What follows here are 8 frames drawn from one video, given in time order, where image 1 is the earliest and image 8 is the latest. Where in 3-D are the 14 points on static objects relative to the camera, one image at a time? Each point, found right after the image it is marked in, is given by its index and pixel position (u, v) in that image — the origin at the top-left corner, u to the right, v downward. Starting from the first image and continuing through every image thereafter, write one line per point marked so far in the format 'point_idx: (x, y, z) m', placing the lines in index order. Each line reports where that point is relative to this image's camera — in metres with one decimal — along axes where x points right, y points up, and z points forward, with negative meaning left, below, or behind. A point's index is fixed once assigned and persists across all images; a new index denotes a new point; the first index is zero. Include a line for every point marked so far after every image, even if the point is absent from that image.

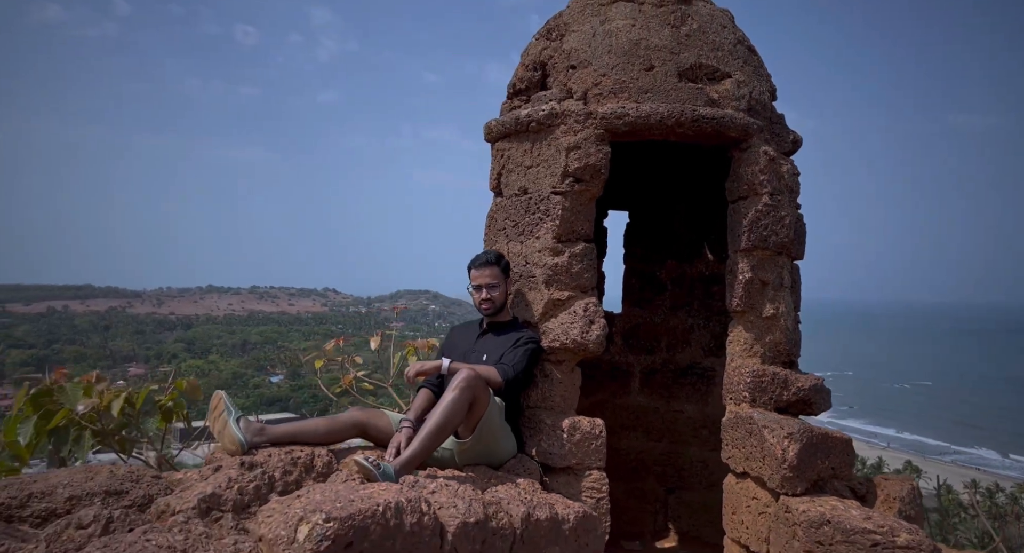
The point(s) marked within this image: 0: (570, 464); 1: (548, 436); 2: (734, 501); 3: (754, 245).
0: (+0.3, -0.9, +3.4) m
1: (+0.2, -0.8, +3.5) m
2: (+1.1, -1.1, +3.5) m
3: (+1.3, +0.2, +3.6) m
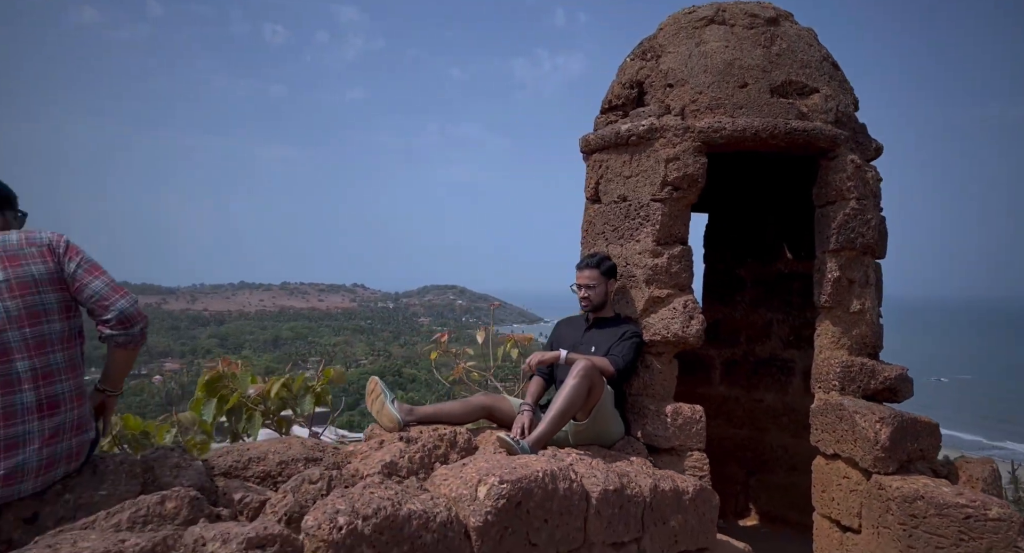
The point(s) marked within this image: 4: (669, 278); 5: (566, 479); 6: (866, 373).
0: (+0.9, -0.9, +3.8) m
1: (+0.8, -0.8, +3.8) m
2: (+1.7, -1.1, +3.8) m
3: (+1.9, +0.2, +3.9) m
4: (+0.9, 0.0, +3.9) m
5: (+0.2, -0.8, +2.6) m
6: (+2.0, -0.5, +3.9) m
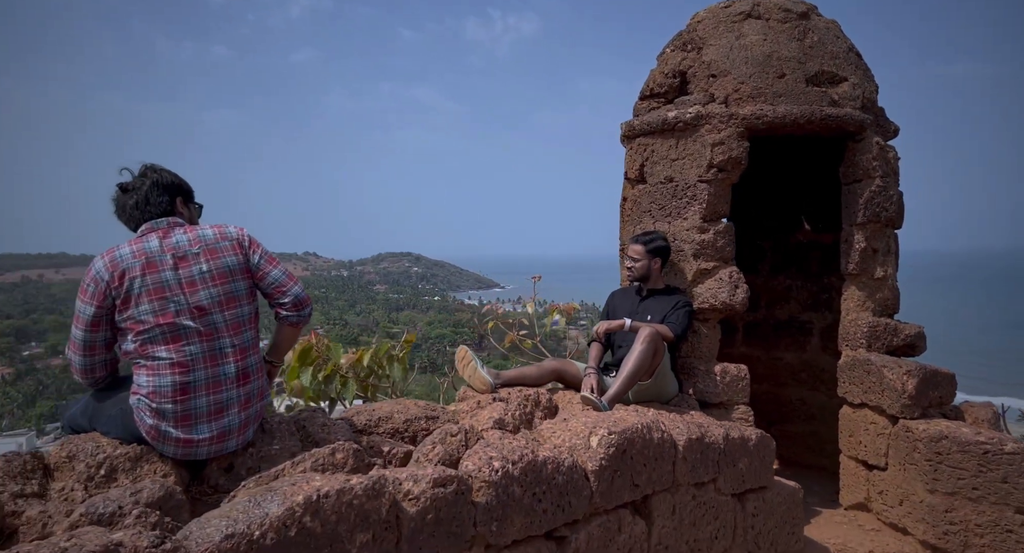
0: (+1.3, -0.8, +4.3) m
1: (+1.2, -0.6, +4.3) m
2: (+2.1, -0.9, +4.3) m
3: (+2.2, +0.4, +4.3) m
4: (+1.3, +0.2, +4.3) m
5: (+0.6, -0.7, +3.0) m
6: (+2.4, -0.3, +4.4) m
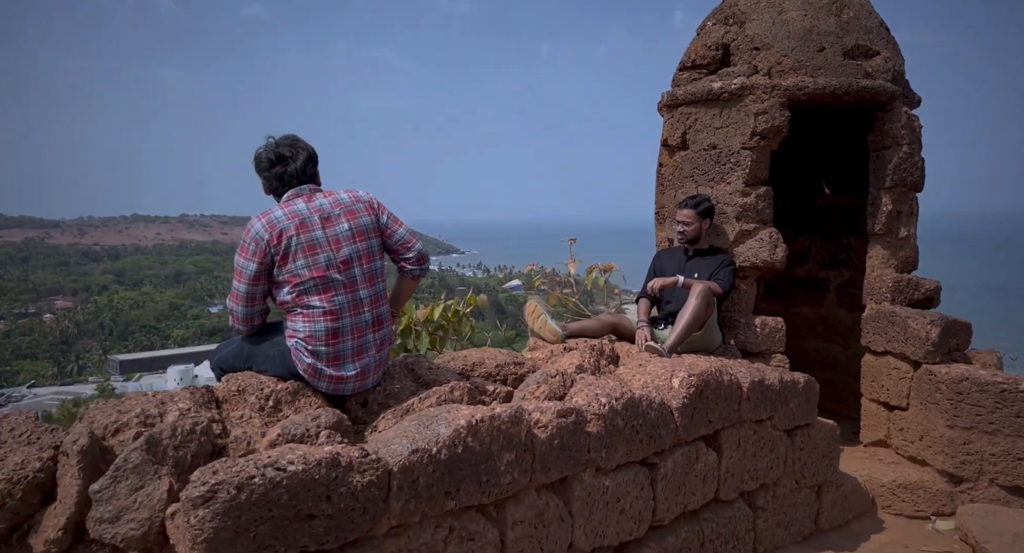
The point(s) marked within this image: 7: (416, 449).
0: (+1.7, -0.5, +4.7) m
1: (+1.6, -0.4, +4.7) m
2: (+2.5, -0.7, +4.8) m
3: (+2.6, +0.6, +4.7) m
4: (+1.7, +0.4, +4.7) m
5: (+1.1, -0.5, +3.4) m
6: (+2.8, -0.1, +4.8) m
7: (-0.3, -0.6, +2.3) m
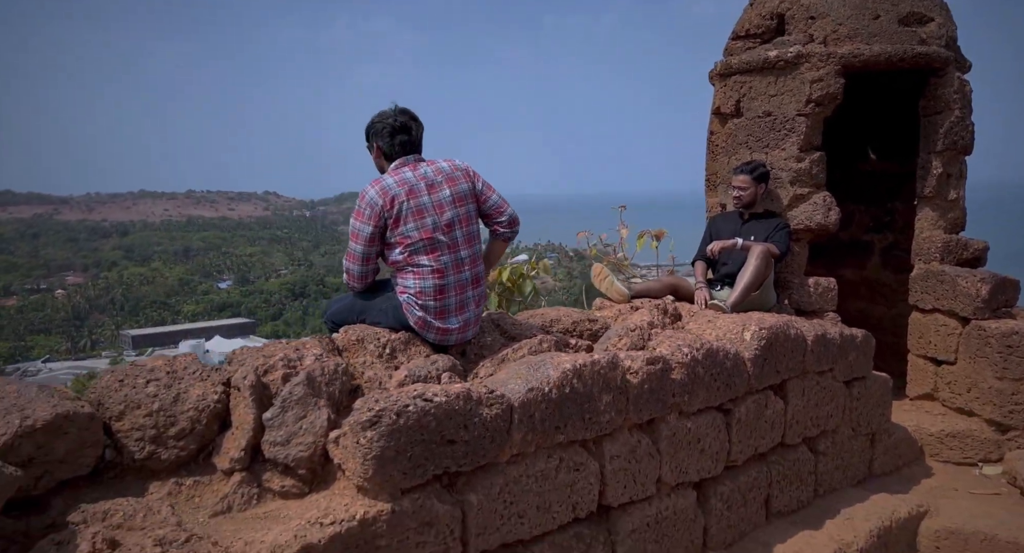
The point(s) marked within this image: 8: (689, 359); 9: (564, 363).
0: (+2.2, -0.2, +4.9) m
1: (+2.0, -0.1, +4.9) m
2: (+3.0, -0.4, +5.0) m
3: (+3.1, +0.9, +4.9) m
4: (+2.1, +0.7, +4.9) m
5: (+1.5, -0.3, +3.7) m
6: (+3.2, +0.2, +5.0) m
7: (+0.1, -0.4, +2.6) m
8: (+0.8, -0.4, +3.1) m
9: (+0.2, -0.3, +2.7) m
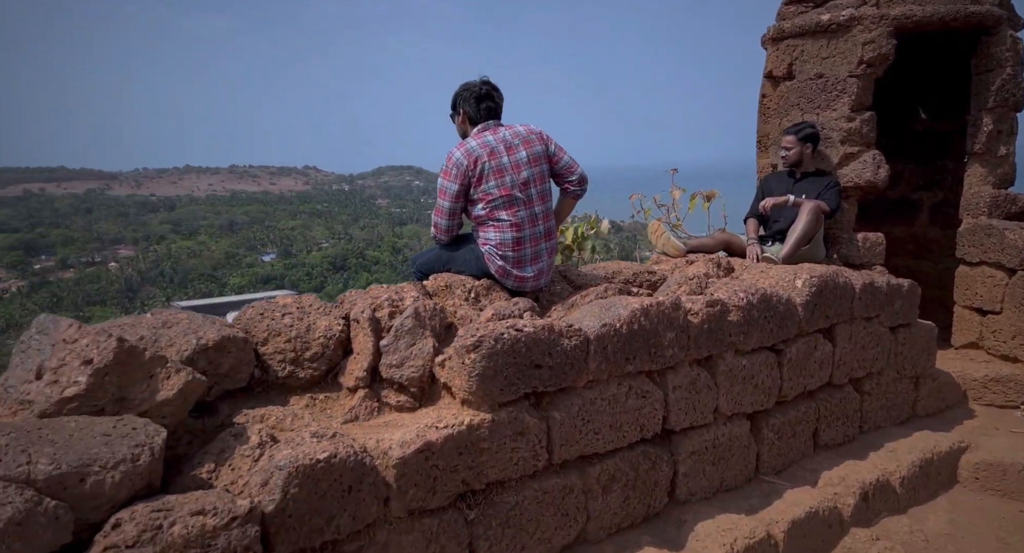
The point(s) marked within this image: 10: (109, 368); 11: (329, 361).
0: (+2.6, +0.1, +5.2) m
1: (+2.5, +0.2, +5.2) m
2: (+3.4, 0.0, +5.2) m
3: (+3.5, +1.2, +5.0) m
4: (+2.5, +1.0, +5.1) m
5: (+1.9, 0.0, +3.9) m
6: (+3.7, +0.5, +5.1) m
7: (+0.4, -0.2, +2.9) m
8: (+1.2, -0.1, +3.5) m
9: (+0.5, -0.1, +3.1) m
10: (-1.2, -0.3, +2.0) m
11: (-0.7, -0.3, +2.7) m
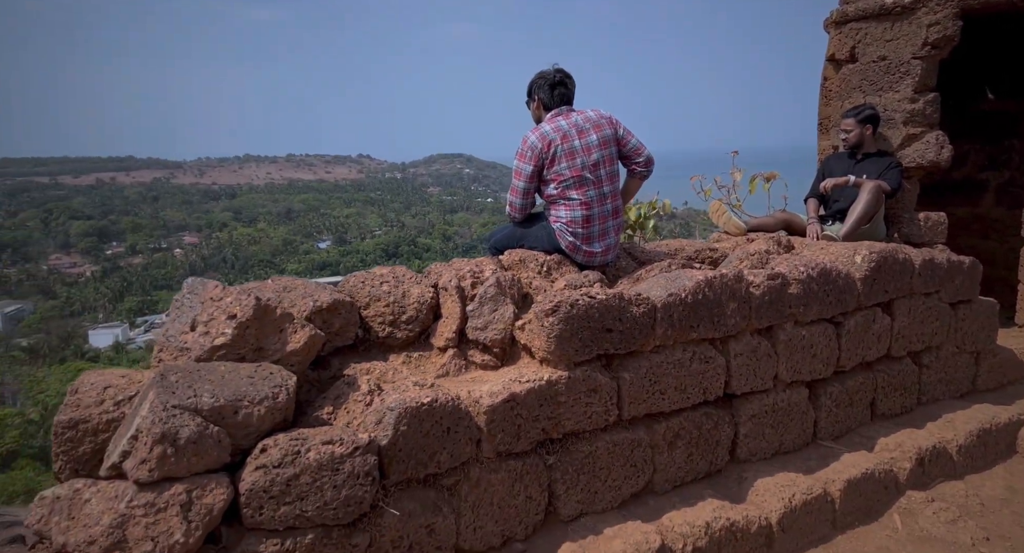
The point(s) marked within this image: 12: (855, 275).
0: (+3.1, +0.3, +5.2) m
1: (+3.0, +0.4, +5.2) m
2: (+3.9, +0.1, +5.2) m
3: (+4.0, +1.4, +5.0) m
4: (+3.0, +1.2, +5.1) m
5: (+2.3, +0.1, +4.1) m
6: (+4.2, +0.7, +5.1) m
7: (+0.7, -0.1, +3.2) m
8: (+1.5, 0.0, +3.6) m
9: (+0.9, 0.0, +3.3) m
10: (-0.9, -0.2, +2.4) m
11: (-0.4, -0.2, +3.1) m
12: (+1.9, 0.0, +3.9) m
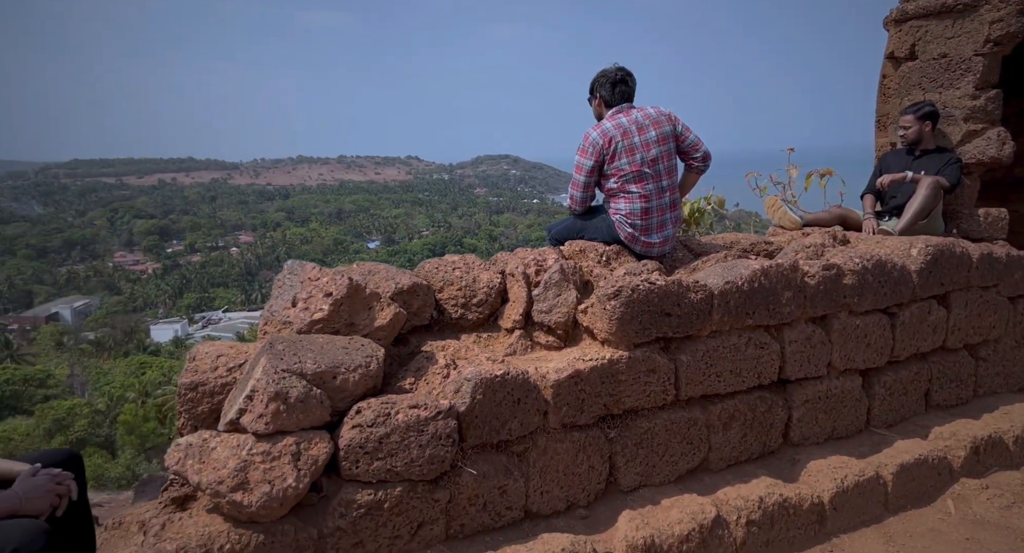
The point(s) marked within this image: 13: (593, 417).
0: (+3.6, +0.3, +5.2) m
1: (+3.4, +0.4, +5.2) m
2: (+4.4, +0.1, +5.1) m
3: (+4.5, +1.4, +4.9) m
4: (+3.5, +1.2, +5.1) m
5: (+2.7, +0.2, +4.1) m
6: (+4.6, +0.7, +5.0) m
7: (+1.0, 0.0, +3.3) m
8: (+1.9, +0.1, +3.7) m
9: (+1.2, +0.1, +3.5) m
10: (-0.7, -0.1, +2.7) m
11: (-0.1, -0.1, +3.3) m
12: (+2.3, 0.0, +3.9) m
13: (+0.3, -0.6, +2.9) m
